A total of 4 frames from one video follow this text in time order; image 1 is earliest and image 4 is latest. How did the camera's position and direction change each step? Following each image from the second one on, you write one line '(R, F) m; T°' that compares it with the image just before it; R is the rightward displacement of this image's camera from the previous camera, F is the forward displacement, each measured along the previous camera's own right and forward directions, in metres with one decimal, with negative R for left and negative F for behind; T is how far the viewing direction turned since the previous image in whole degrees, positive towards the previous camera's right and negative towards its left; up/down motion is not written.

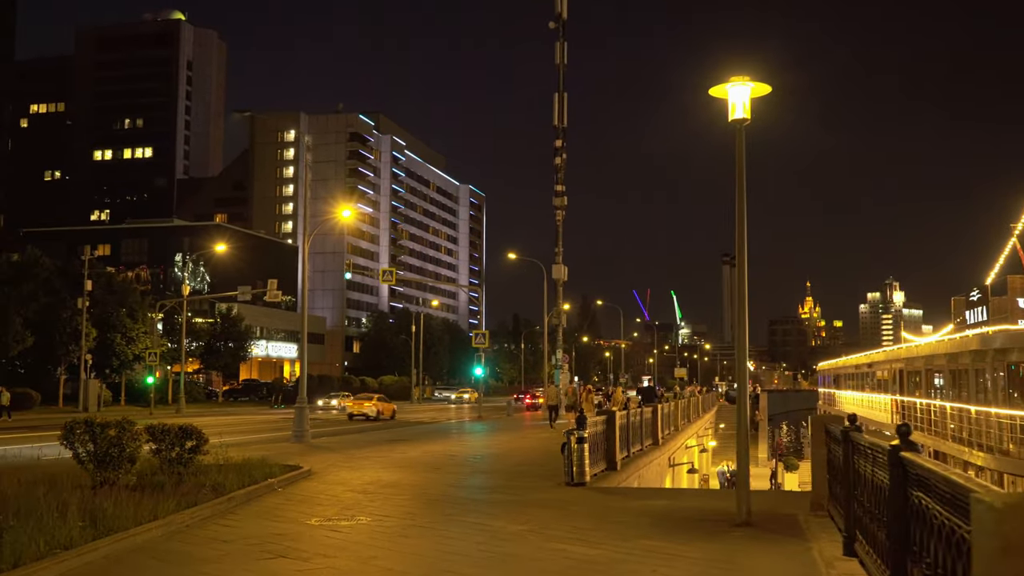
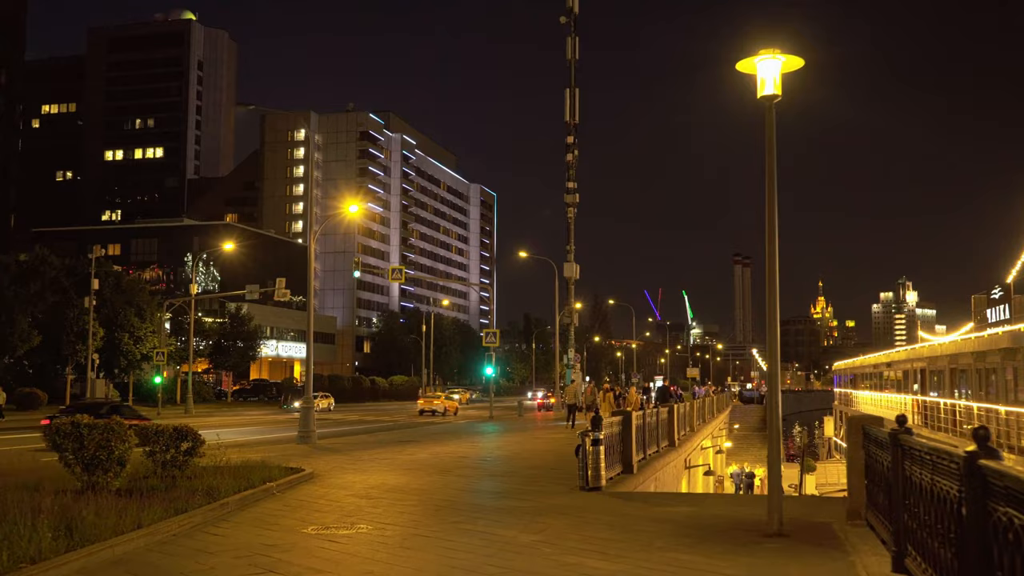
(0.0, +0.7) m; -1°
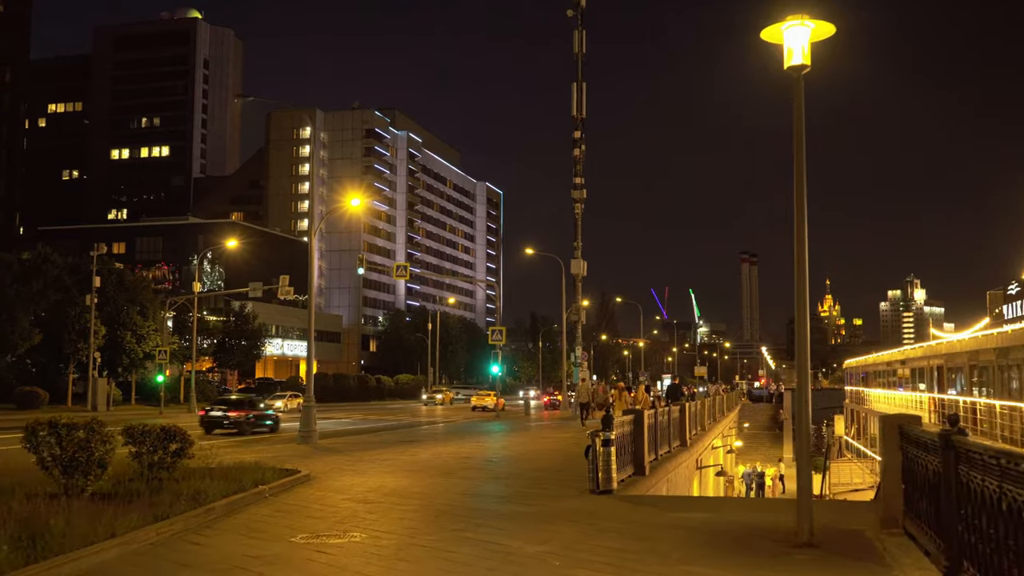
(0.0, +0.7) m; 0°
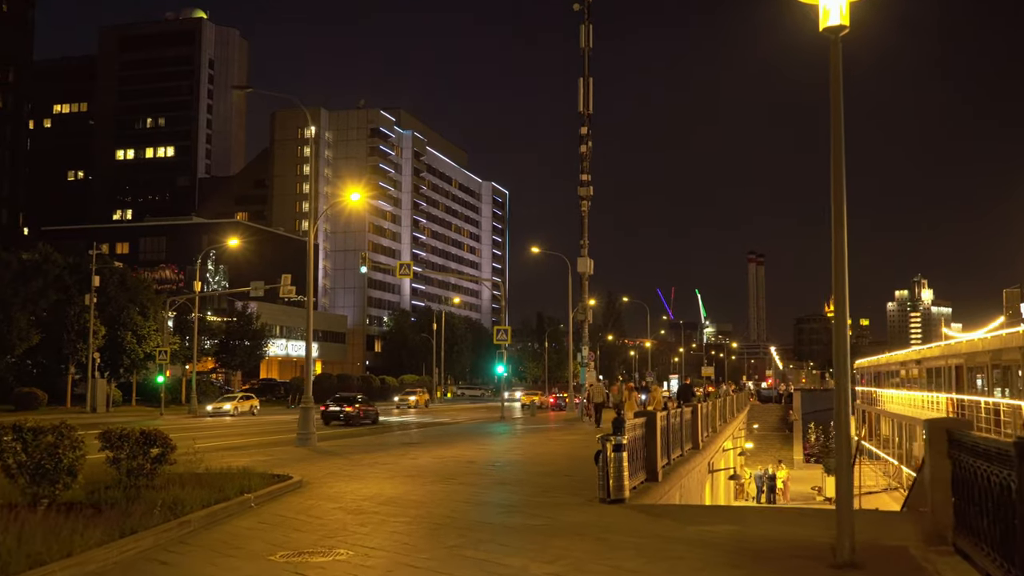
(0.0, +0.9) m; 0°
